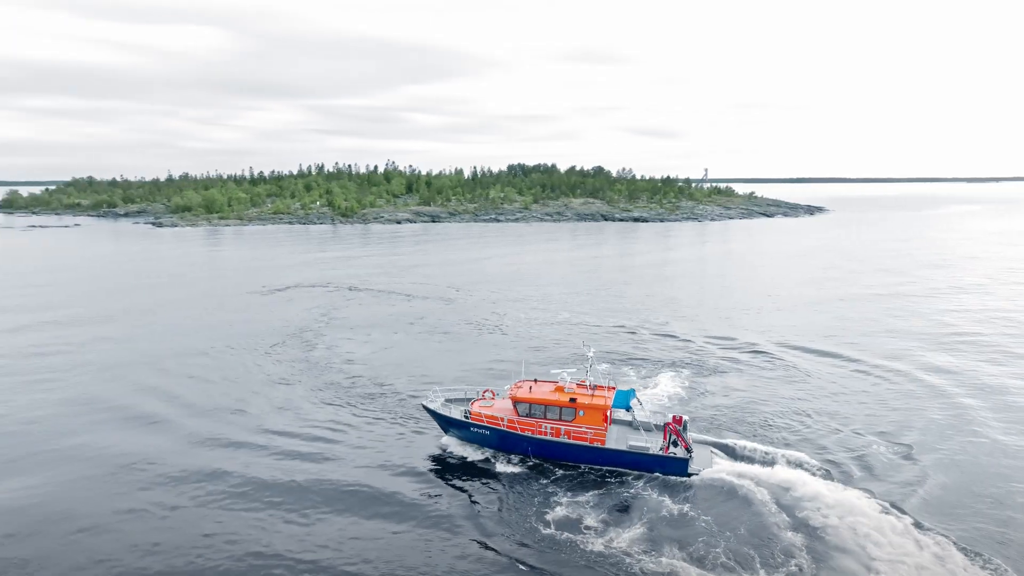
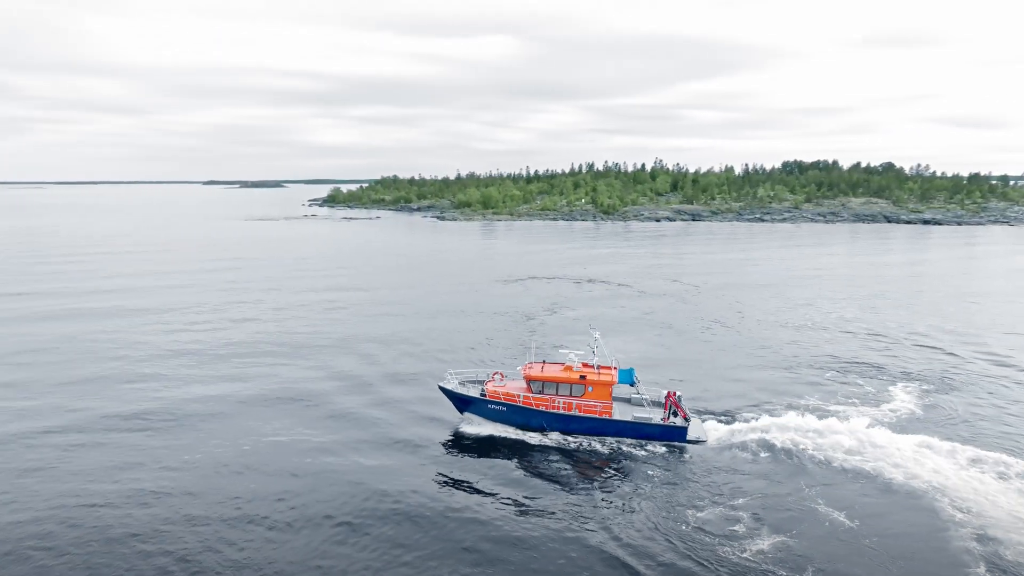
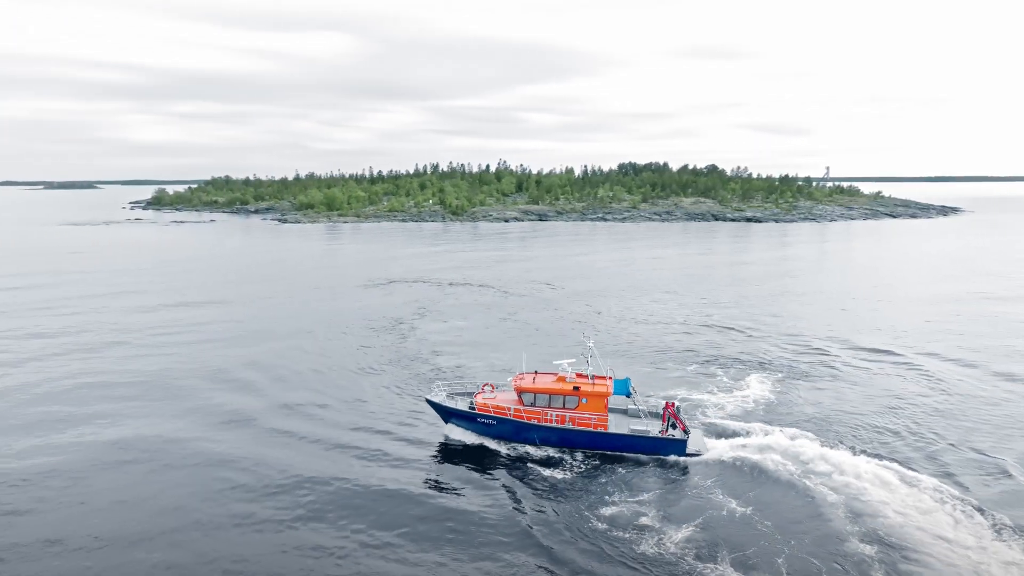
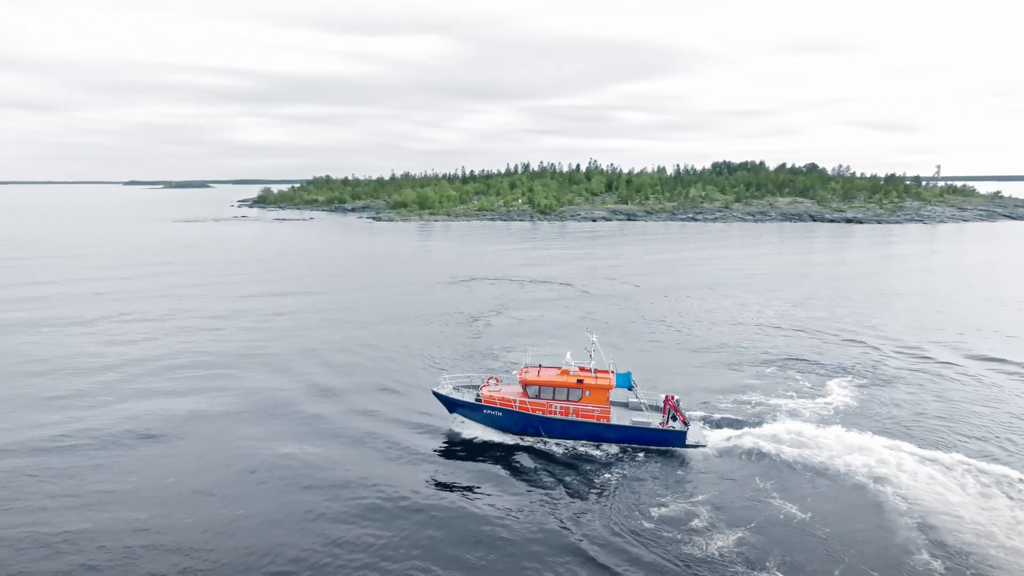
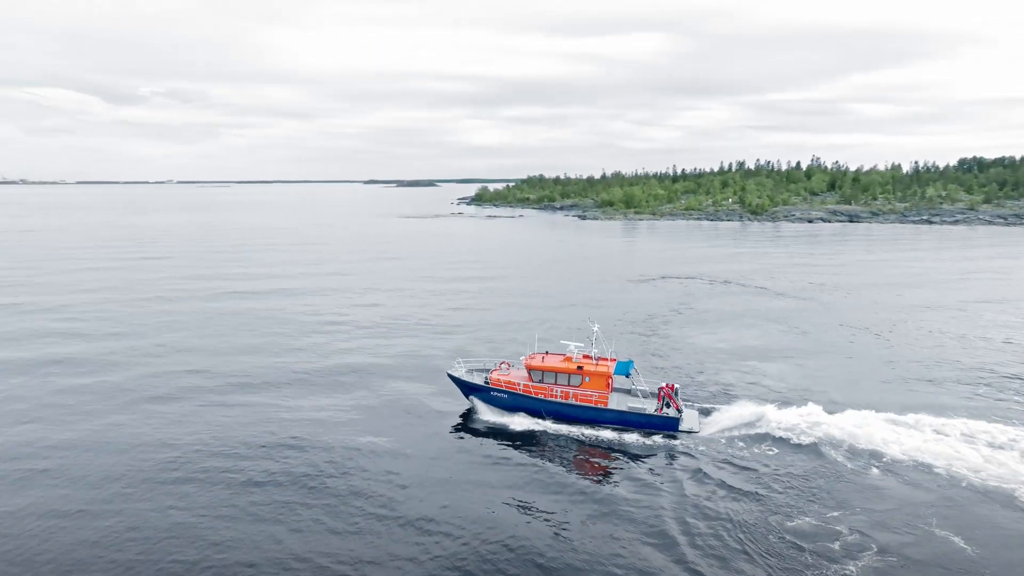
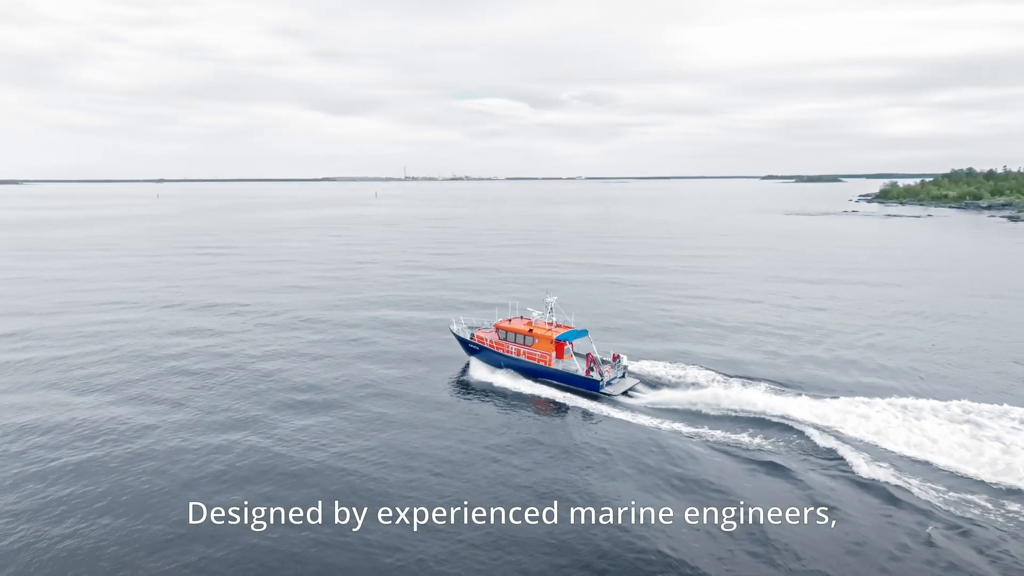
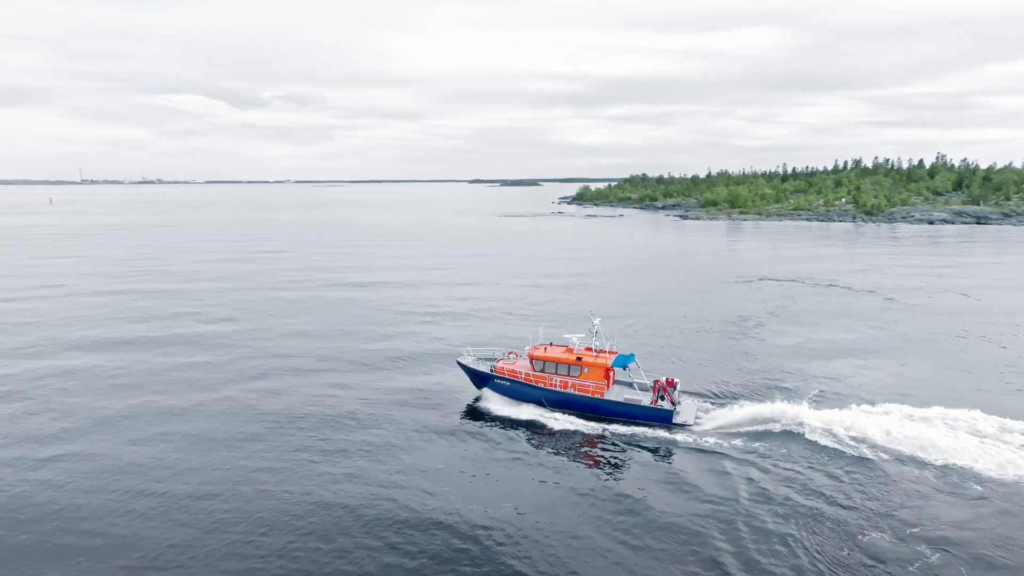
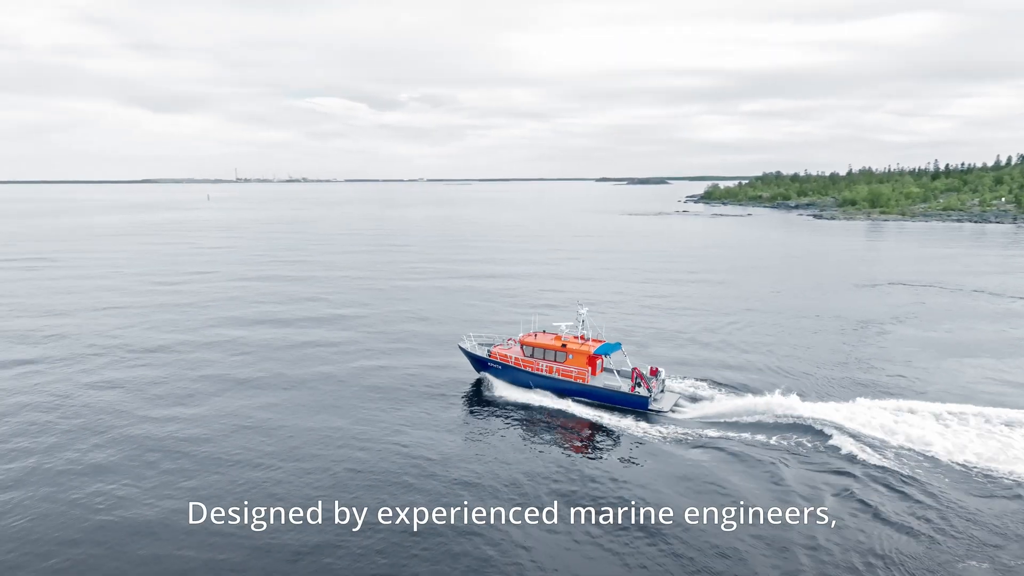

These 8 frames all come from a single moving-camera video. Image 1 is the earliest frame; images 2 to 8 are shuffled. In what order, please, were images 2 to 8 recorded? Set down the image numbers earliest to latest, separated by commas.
3, 4, 2, 5, 7, 8, 6
